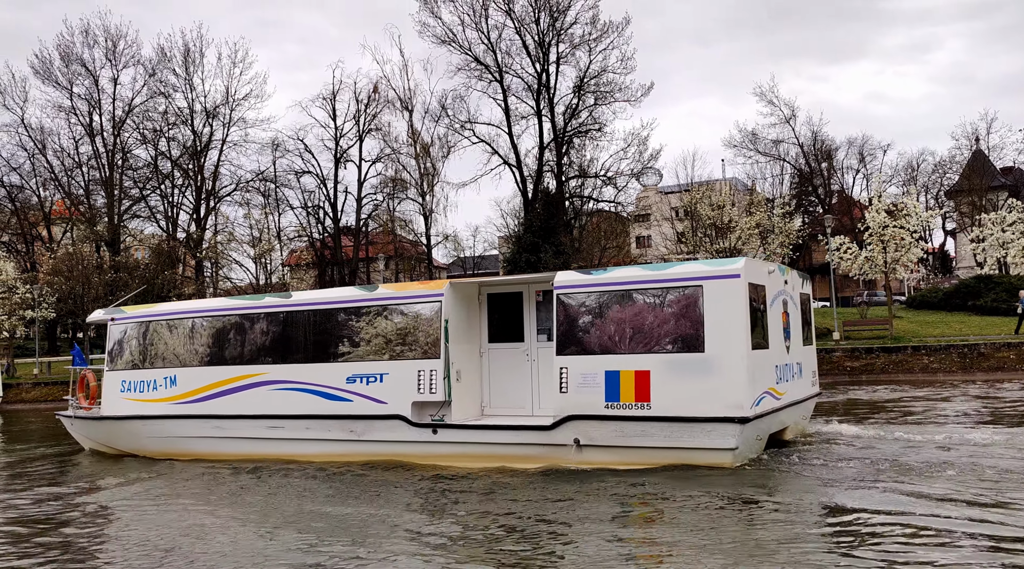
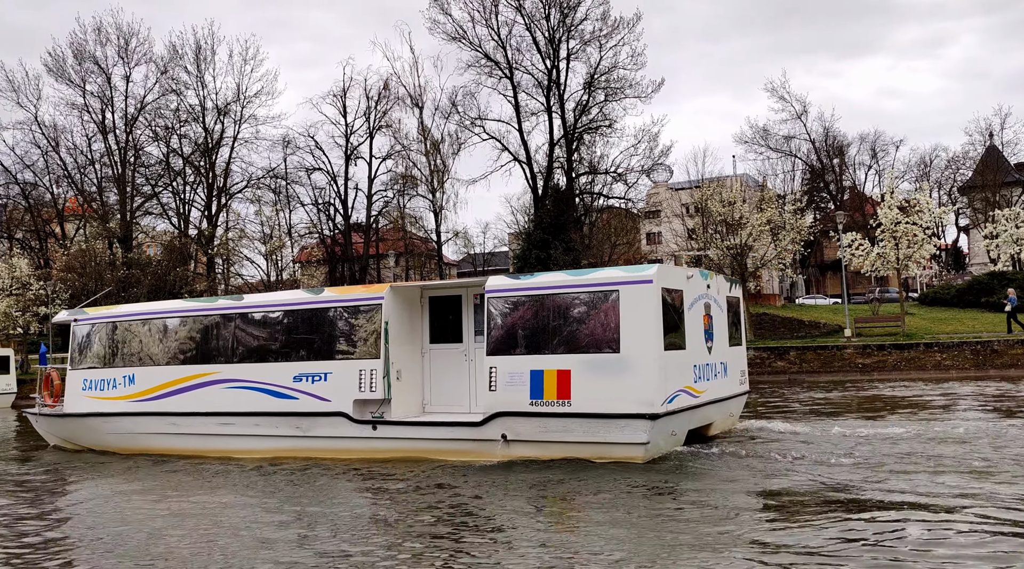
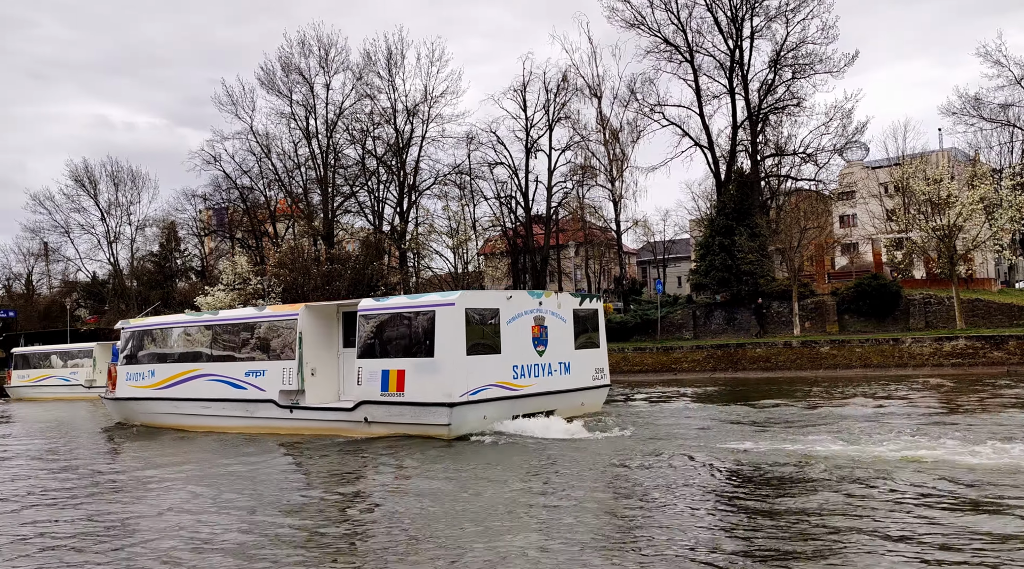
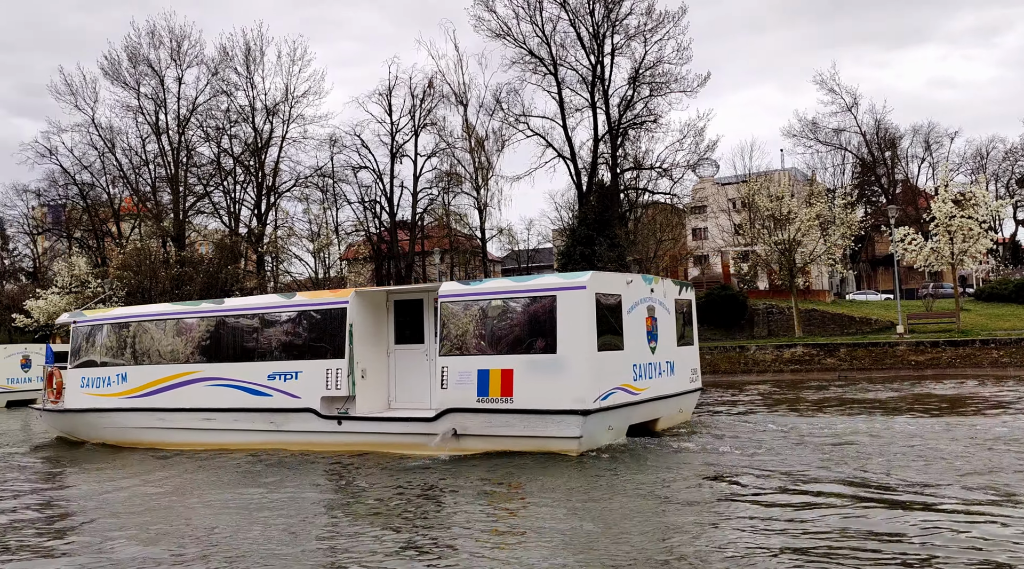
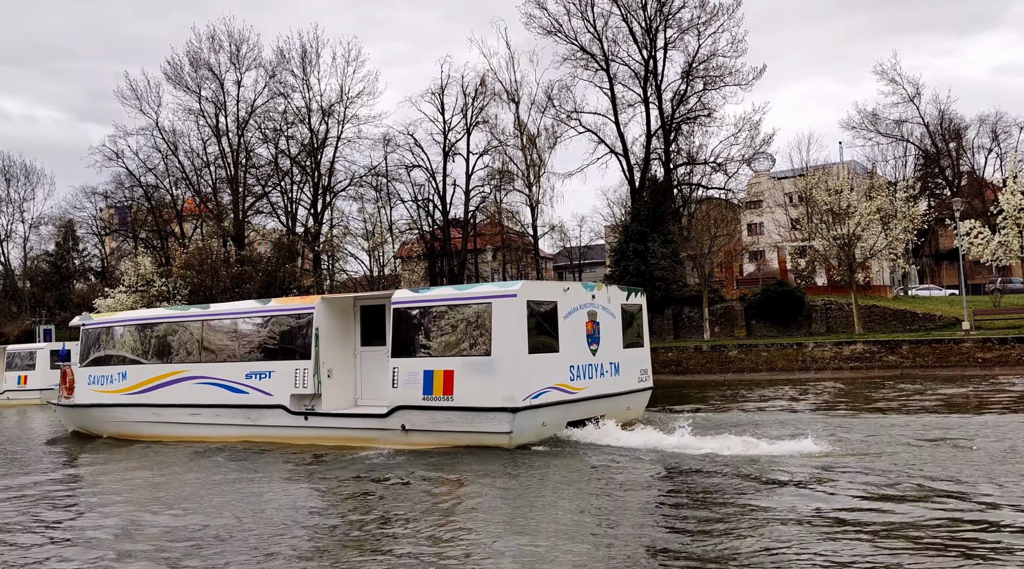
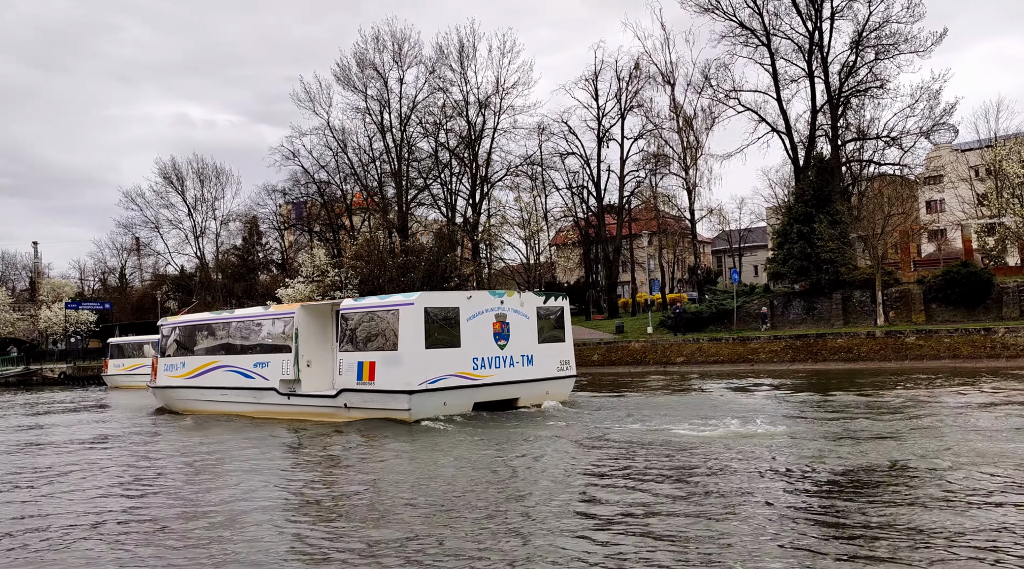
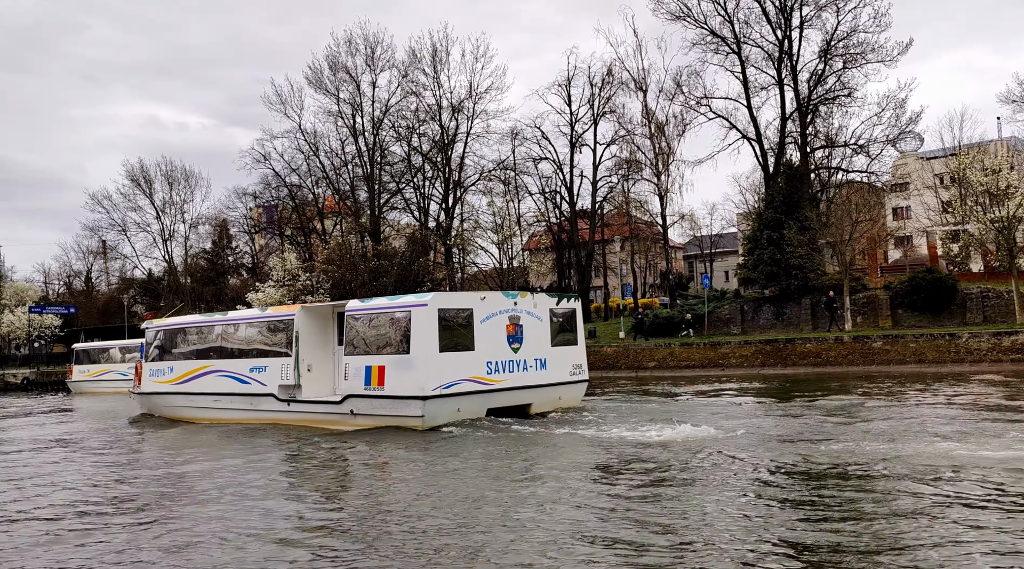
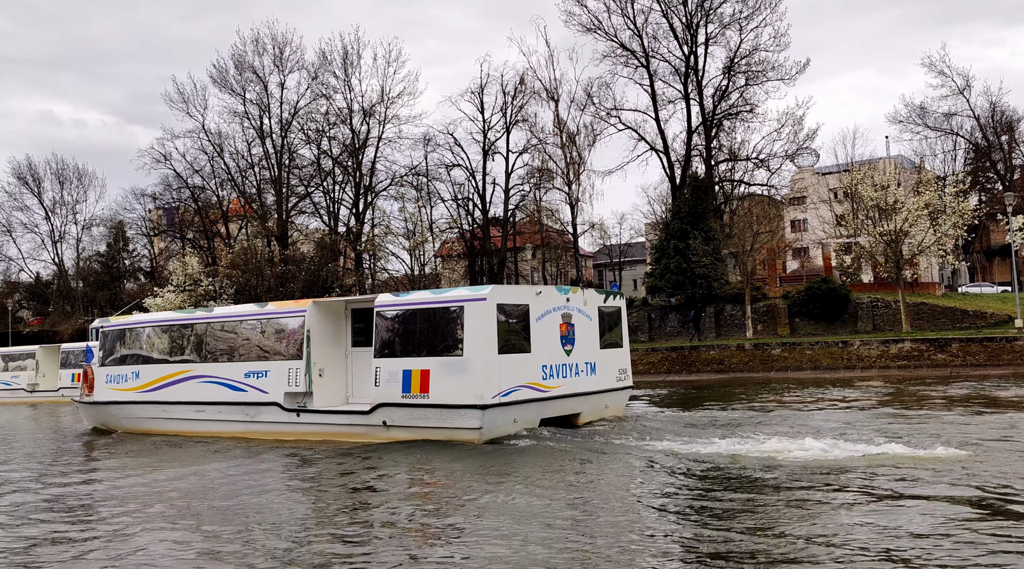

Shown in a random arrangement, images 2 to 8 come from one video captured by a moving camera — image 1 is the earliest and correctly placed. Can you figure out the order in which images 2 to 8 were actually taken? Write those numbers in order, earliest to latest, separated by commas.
2, 4, 5, 8, 3, 7, 6
